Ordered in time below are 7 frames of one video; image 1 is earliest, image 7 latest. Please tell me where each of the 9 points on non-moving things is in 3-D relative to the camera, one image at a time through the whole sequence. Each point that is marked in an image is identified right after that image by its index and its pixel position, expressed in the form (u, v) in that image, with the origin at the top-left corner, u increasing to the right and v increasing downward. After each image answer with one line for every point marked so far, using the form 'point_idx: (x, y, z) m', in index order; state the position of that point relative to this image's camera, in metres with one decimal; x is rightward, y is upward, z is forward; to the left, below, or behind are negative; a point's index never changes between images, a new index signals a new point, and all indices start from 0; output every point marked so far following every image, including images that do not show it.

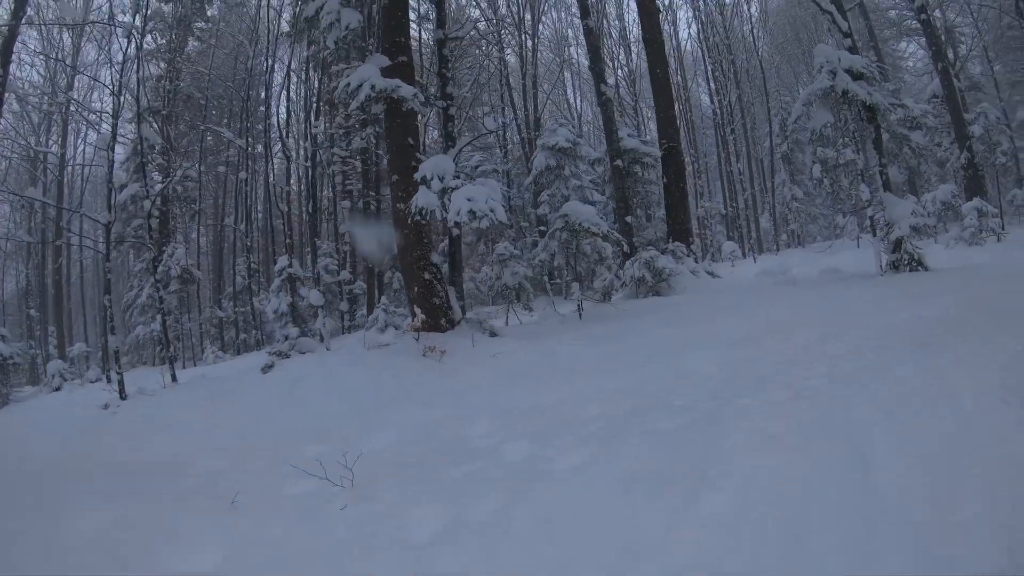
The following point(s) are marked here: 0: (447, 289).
0: (-1.1, 0.0, +7.5) m
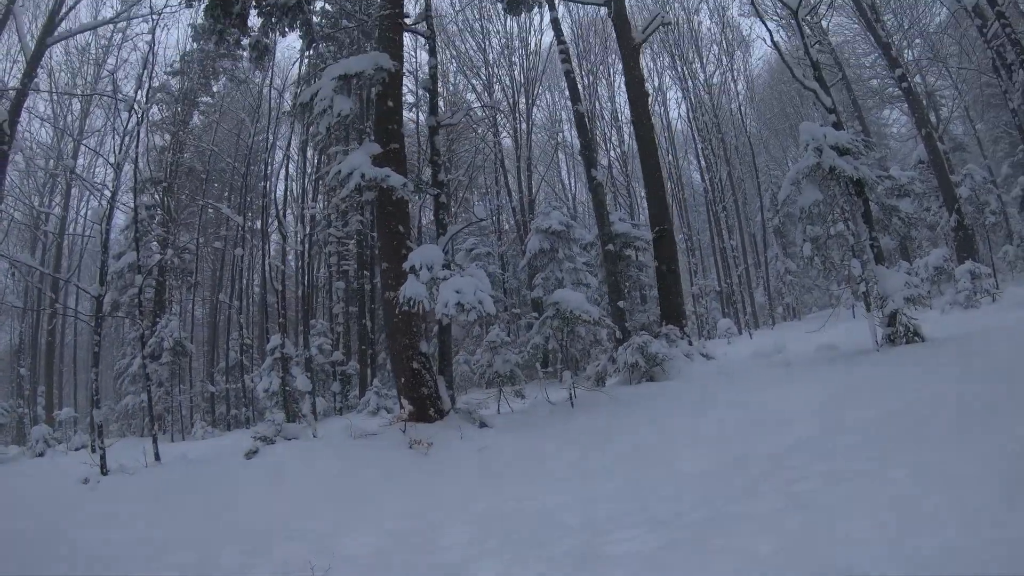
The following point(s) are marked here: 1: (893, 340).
0: (-1.2, -1.2, +7.3) m
1: (+5.2, -0.8, +6.9) m
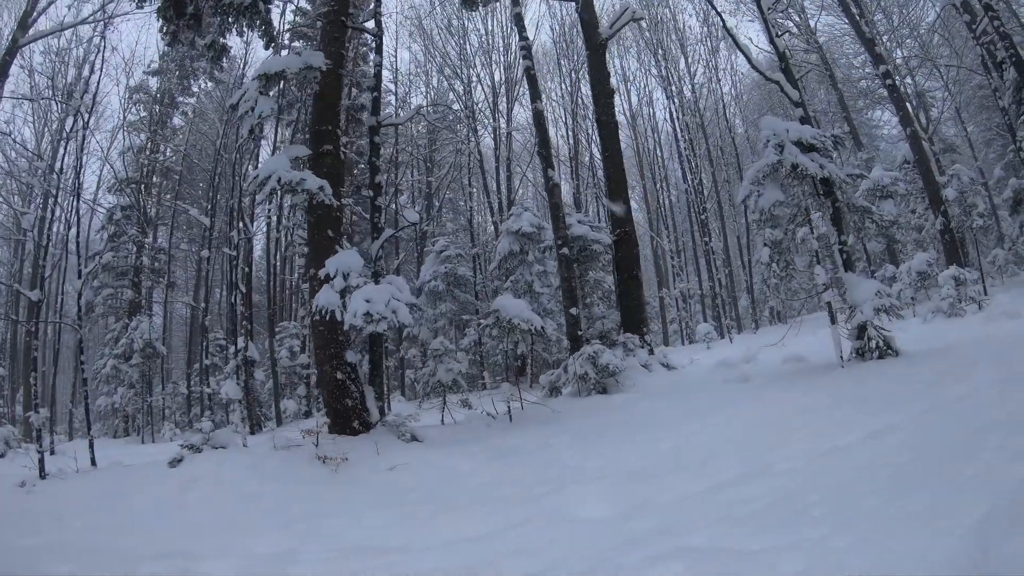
0: (-2.0, -1.3, +6.7) m
1: (+4.4, -0.9, +6.4) m
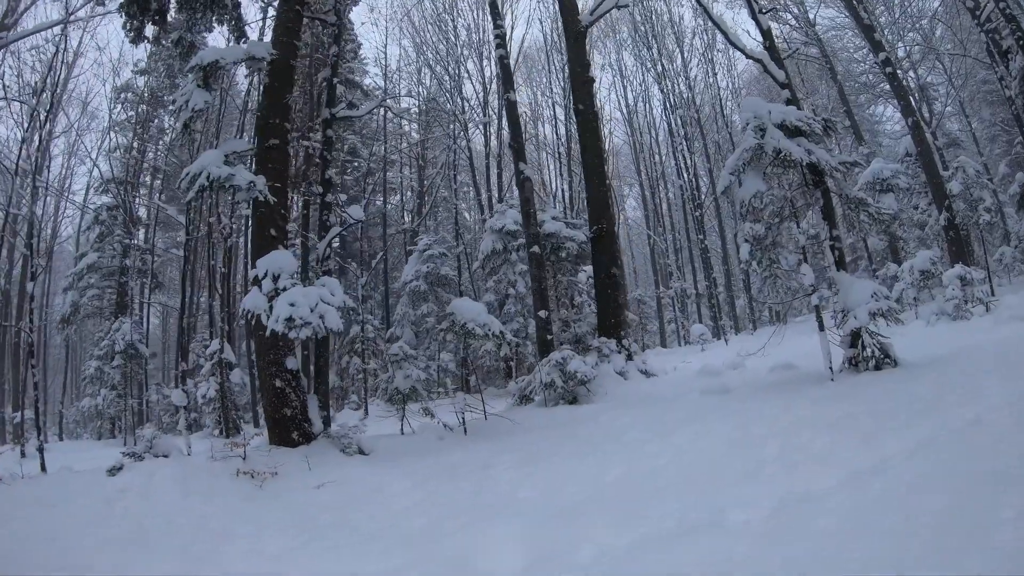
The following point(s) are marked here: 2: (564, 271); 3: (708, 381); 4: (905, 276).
0: (-2.5, -1.3, +6.1) m
1: (+3.9, -0.9, +5.8) m
2: (+1.0, +0.3, +10.2) m
3: (+2.5, -1.2, +6.4) m
4: (+9.6, +0.3, +12.3) m
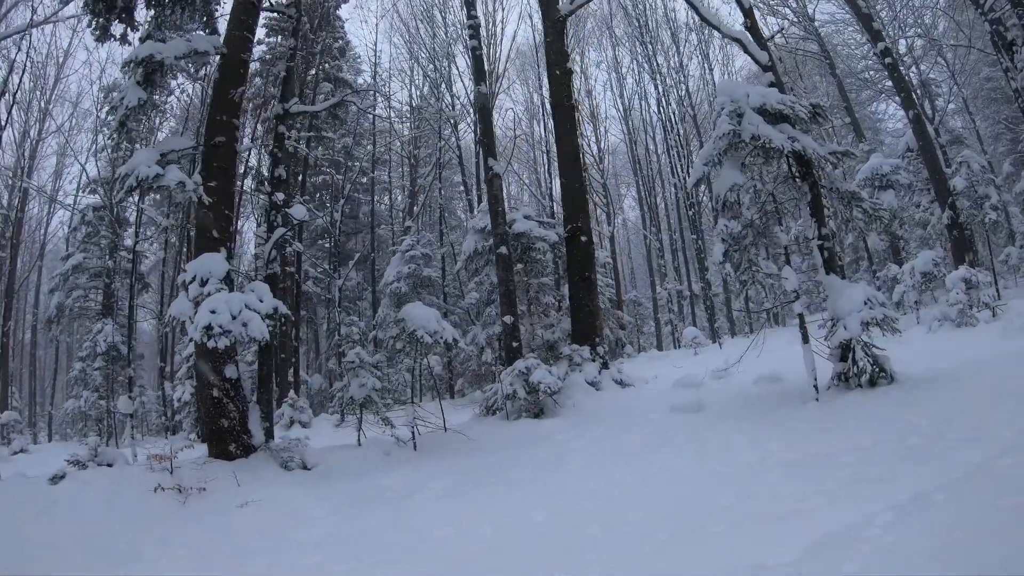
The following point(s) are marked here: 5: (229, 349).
0: (-2.9, -1.4, +5.6) m
1: (+3.5, -0.9, +5.2) m
2: (+0.6, +0.3, +9.7) m
3: (+2.1, -1.2, +5.9) m
4: (+9.2, +0.2, +11.8) m
5: (-3.1, -0.7, +5.6) m
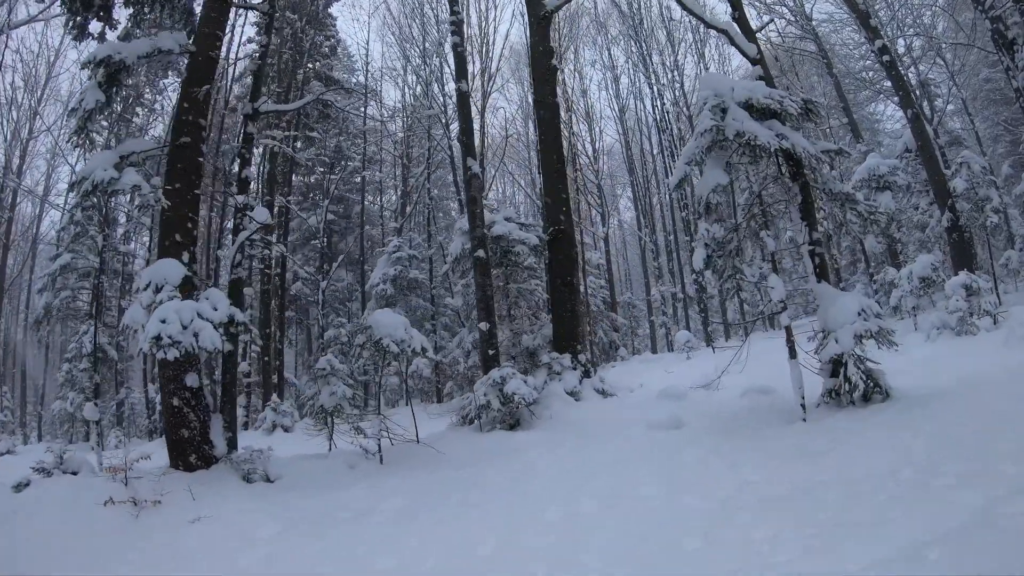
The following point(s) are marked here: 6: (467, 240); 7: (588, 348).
0: (-3.2, -1.4, +5.3) m
1: (+3.2, -1.0, +4.9) m
2: (+0.3, +0.2, +9.4) m
3: (+1.8, -1.3, +5.6) m
4: (+8.9, +0.1, +11.5) m
5: (-3.4, -0.7, +5.3) m
6: (-1.1, +1.2, +12.3) m
7: (+1.0, -0.8, +6.7) m
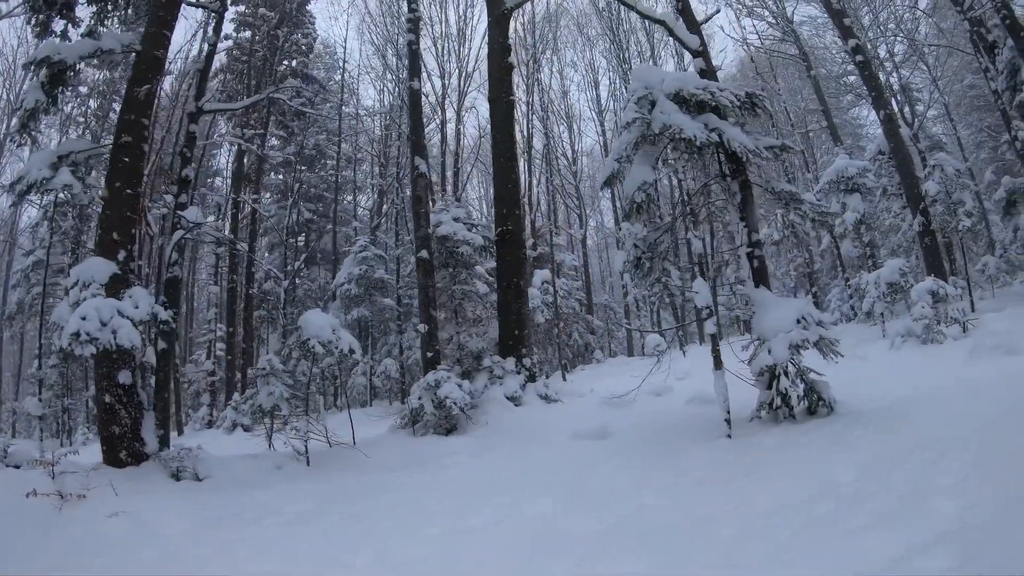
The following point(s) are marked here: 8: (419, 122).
0: (-3.9, -1.4, +5.1) m
1: (+2.5, -1.0, +4.8) m
2: (-0.4, +0.2, +9.2) m
3: (+1.1, -1.3, +5.5) m
4: (+8.2, 0.0, +11.4) m
5: (-4.1, -0.7, +5.1) m
6: (-1.8, +1.2, +12.1) m
7: (+0.3, -0.8, +6.6) m
8: (-1.3, +2.4, +7.0) m
